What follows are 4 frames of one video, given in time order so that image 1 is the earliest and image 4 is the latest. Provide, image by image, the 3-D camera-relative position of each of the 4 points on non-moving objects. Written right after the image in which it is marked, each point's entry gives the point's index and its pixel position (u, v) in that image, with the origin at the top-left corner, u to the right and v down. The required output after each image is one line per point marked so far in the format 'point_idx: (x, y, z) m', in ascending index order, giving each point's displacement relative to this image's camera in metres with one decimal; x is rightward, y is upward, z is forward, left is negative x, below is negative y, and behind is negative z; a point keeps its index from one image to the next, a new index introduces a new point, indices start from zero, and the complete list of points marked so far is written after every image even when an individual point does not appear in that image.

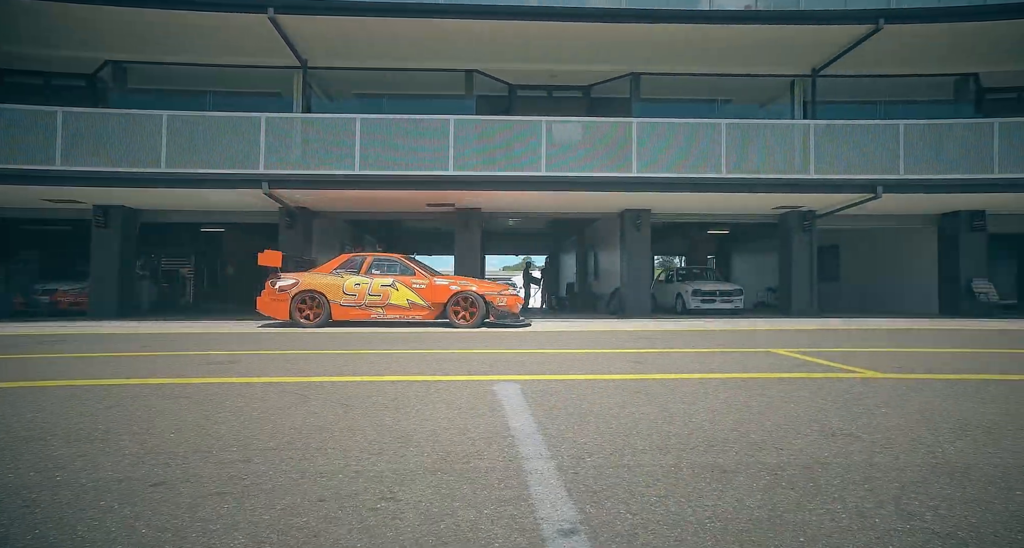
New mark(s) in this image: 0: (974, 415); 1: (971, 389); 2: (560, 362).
0: (+2.5, -0.8, +3.1) m
1: (+3.1, -0.8, +3.9) m
2: (+0.4, -0.8, +4.9) m
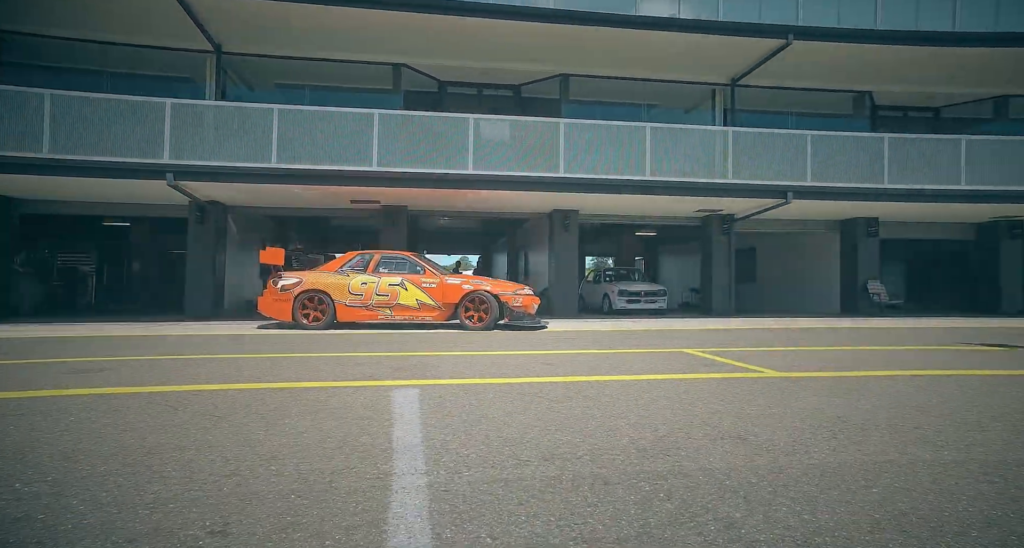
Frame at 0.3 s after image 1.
0: (+1.9, -0.8, +3.2) m
1: (+2.5, -0.8, +4.1) m
2: (-0.3, -0.8, +4.7) m
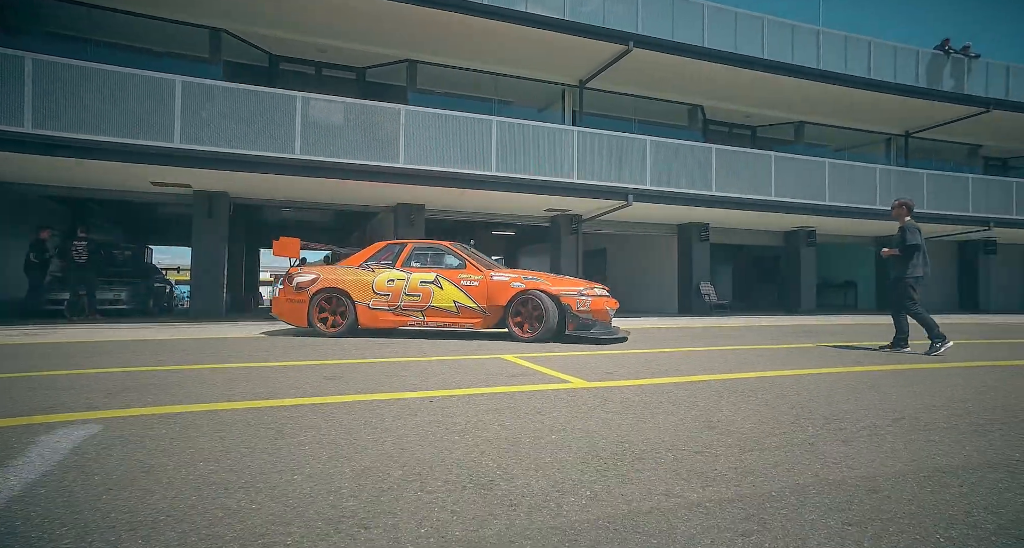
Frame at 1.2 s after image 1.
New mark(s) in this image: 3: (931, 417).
0: (+0.6, -0.8, +2.9) m
1: (+0.9, -0.8, +3.8) m
2: (-1.9, -0.8, +3.8) m
3: (+2.4, -0.8, +3.3) m
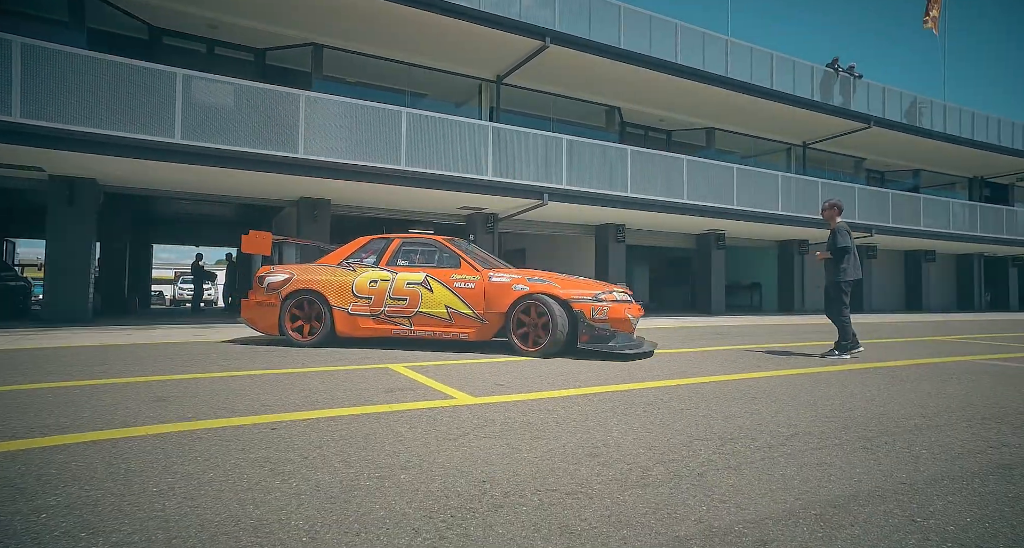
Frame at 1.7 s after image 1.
0: (0.0, -0.8, +2.4) m
1: (+0.1, -0.8, +3.4) m
2: (-2.7, -0.8, +3.0) m
3: (+1.7, -0.9, +3.1) m
